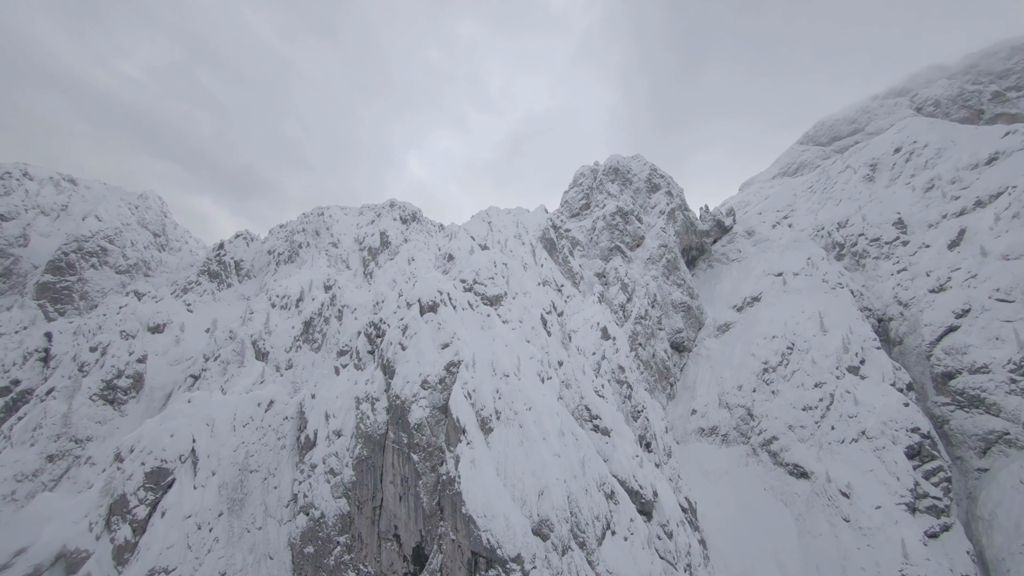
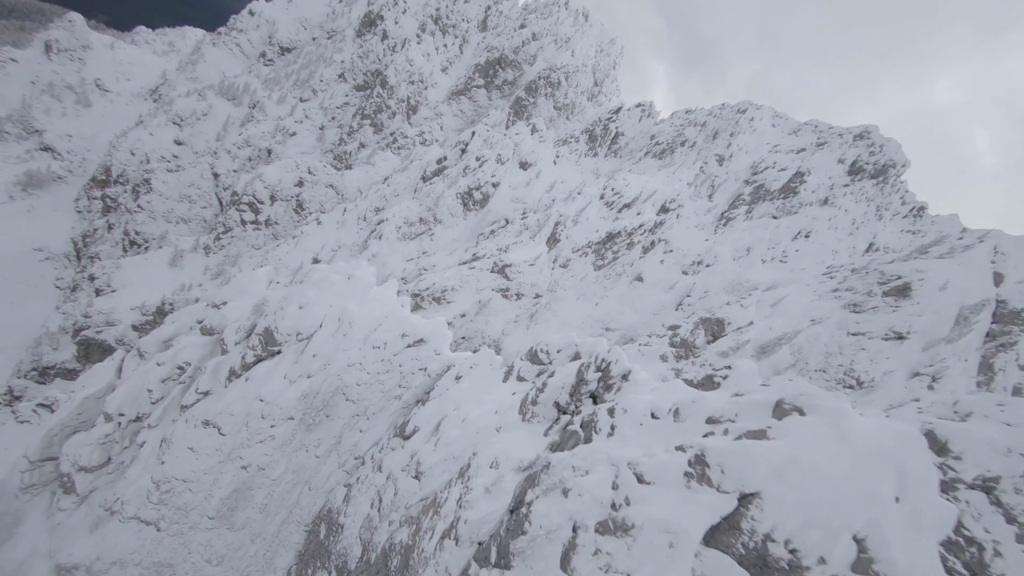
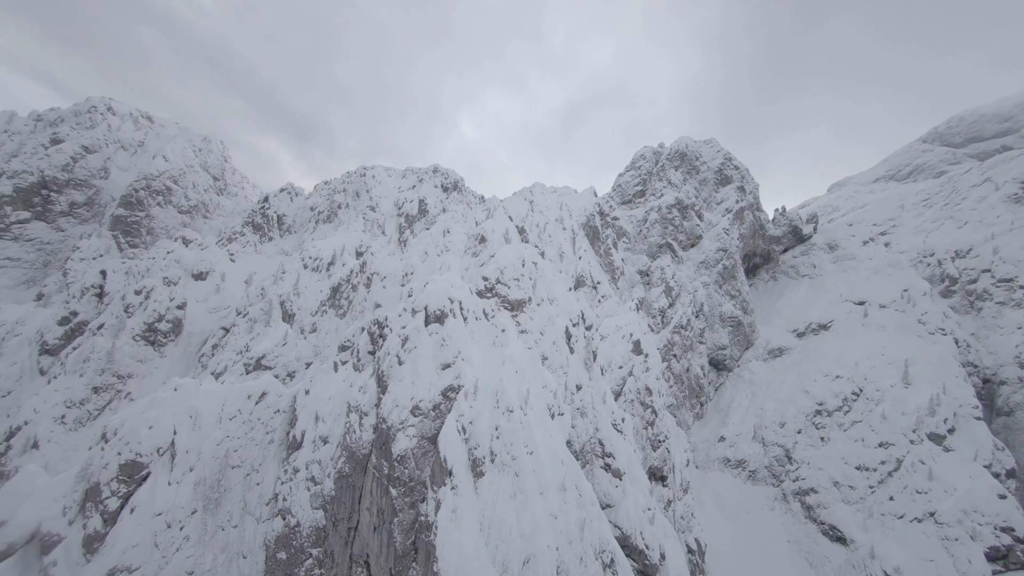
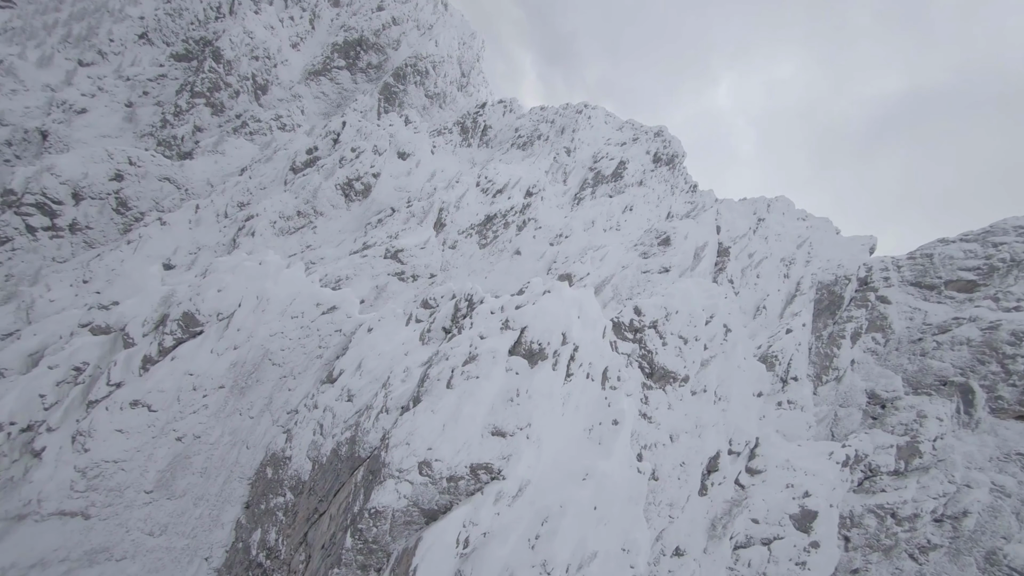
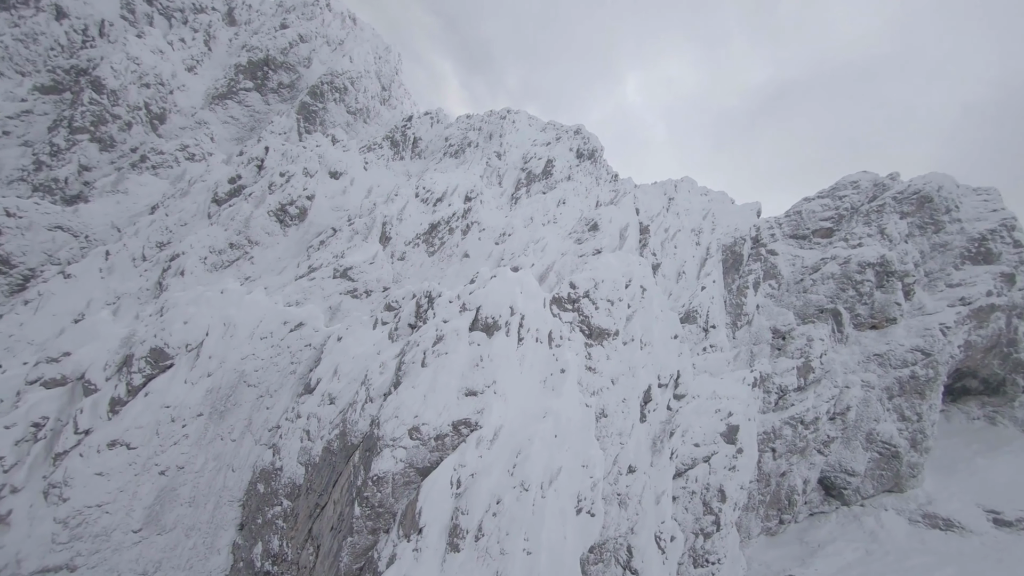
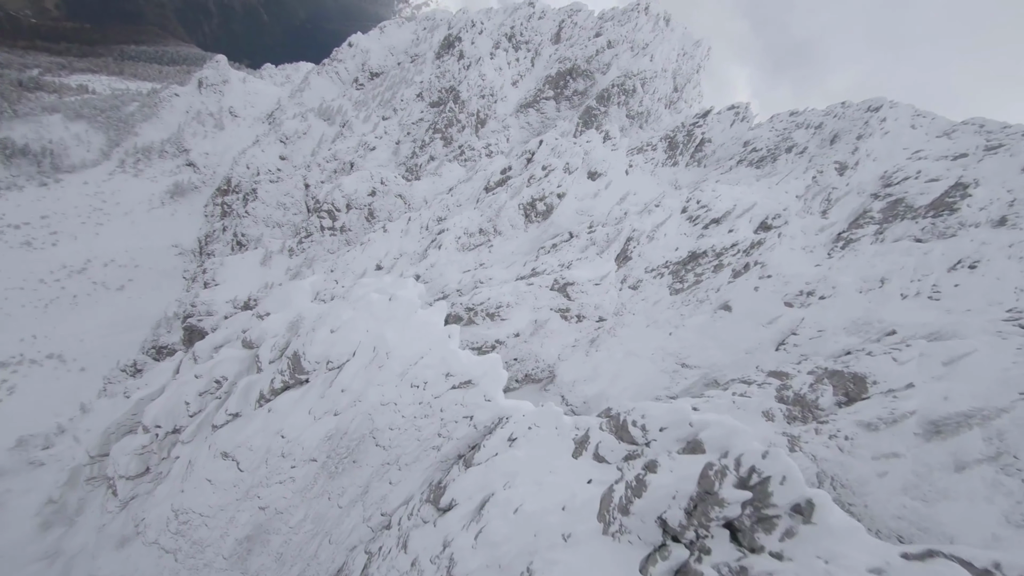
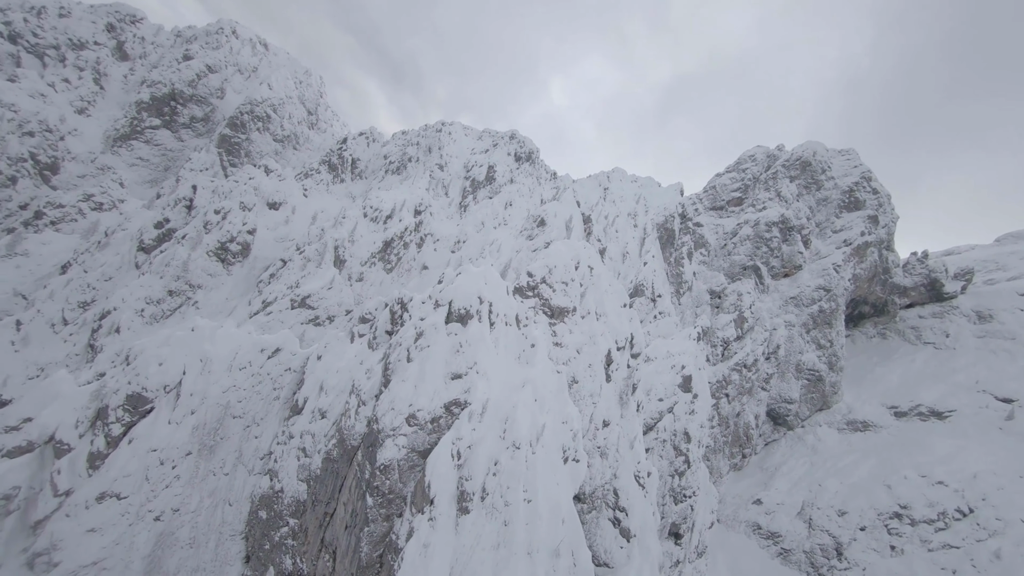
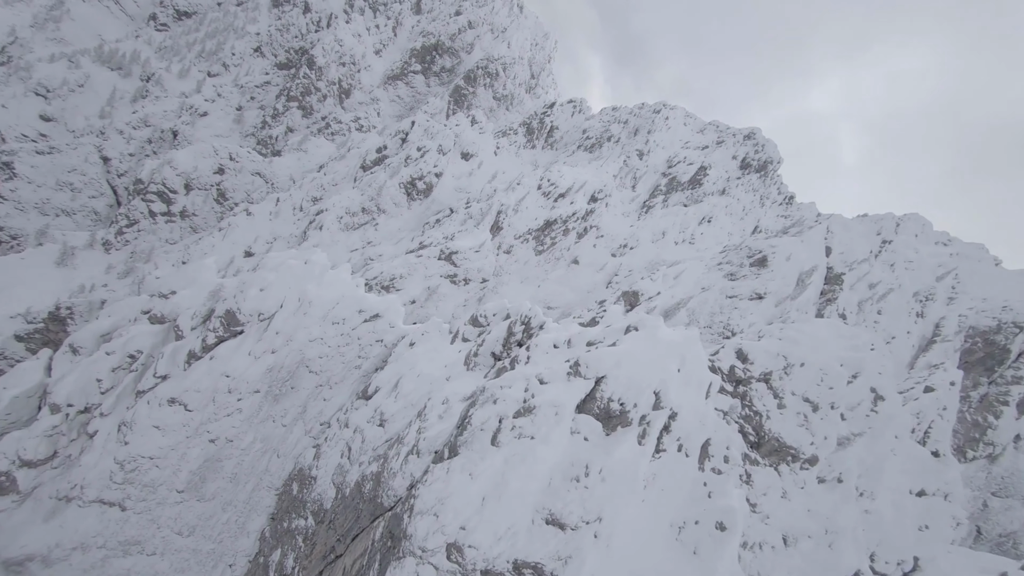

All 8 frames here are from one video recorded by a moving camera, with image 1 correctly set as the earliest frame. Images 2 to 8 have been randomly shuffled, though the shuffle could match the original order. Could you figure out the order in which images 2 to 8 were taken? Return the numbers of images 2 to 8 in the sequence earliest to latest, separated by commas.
3, 7, 5, 4, 8, 2, 6
